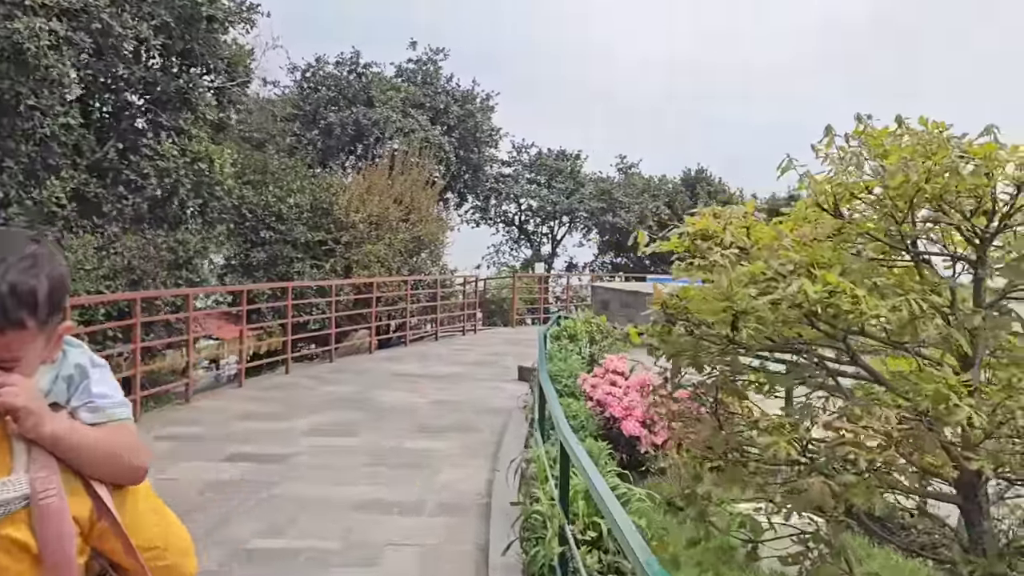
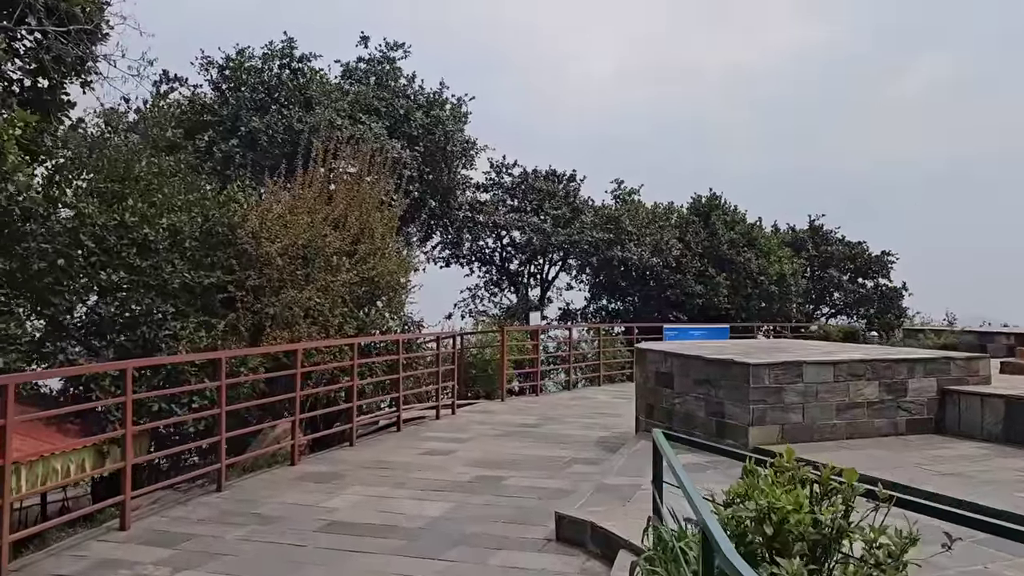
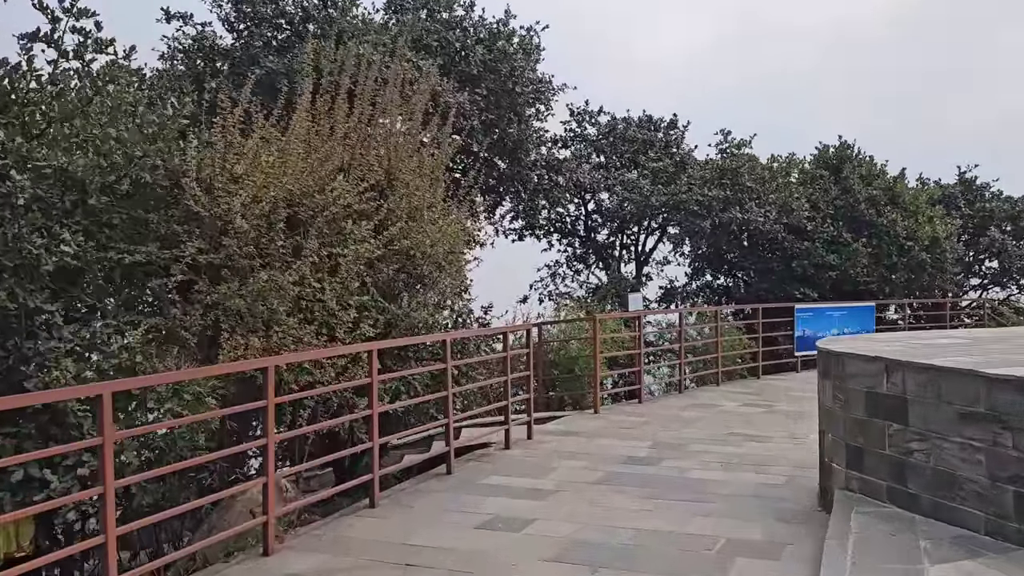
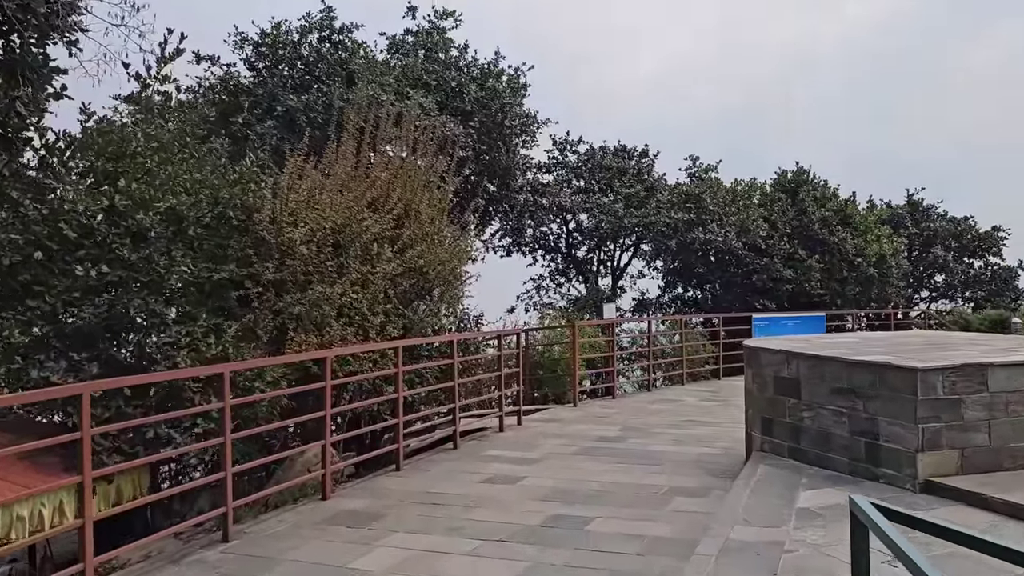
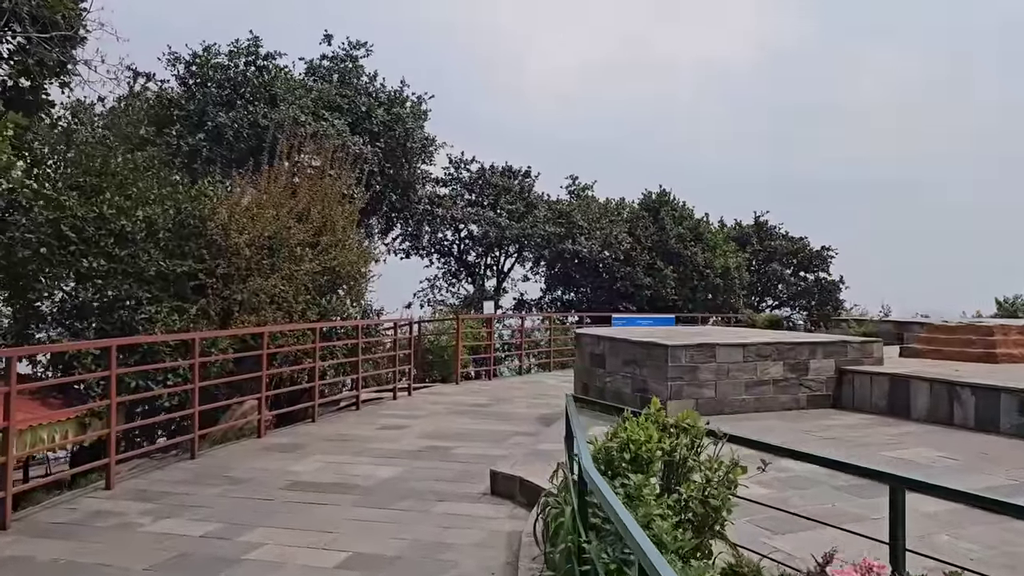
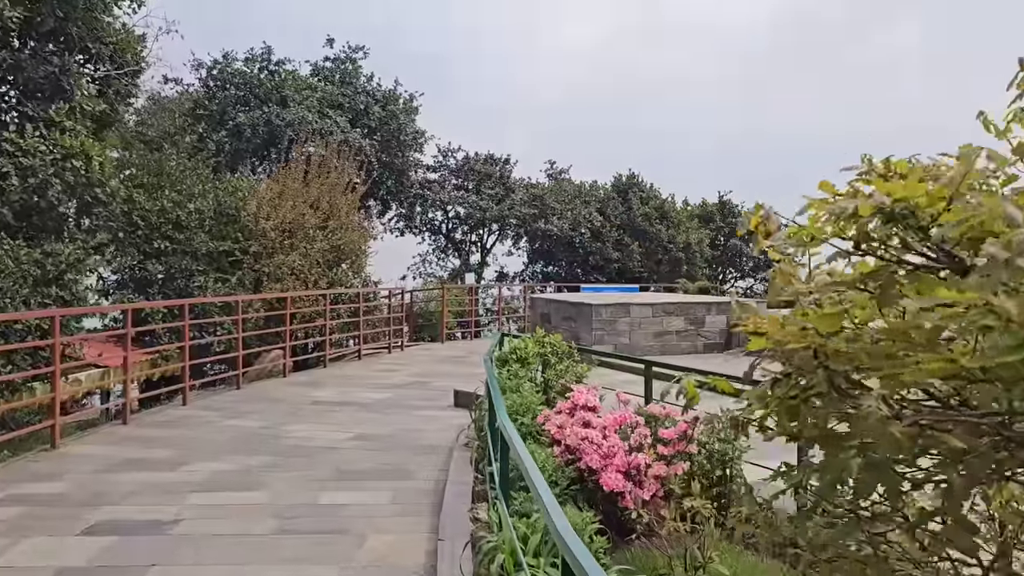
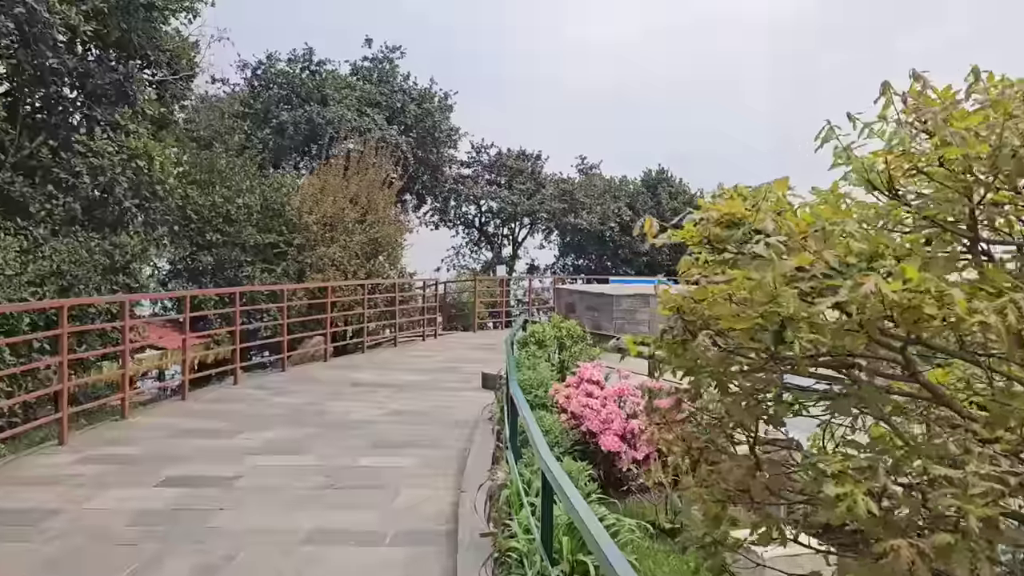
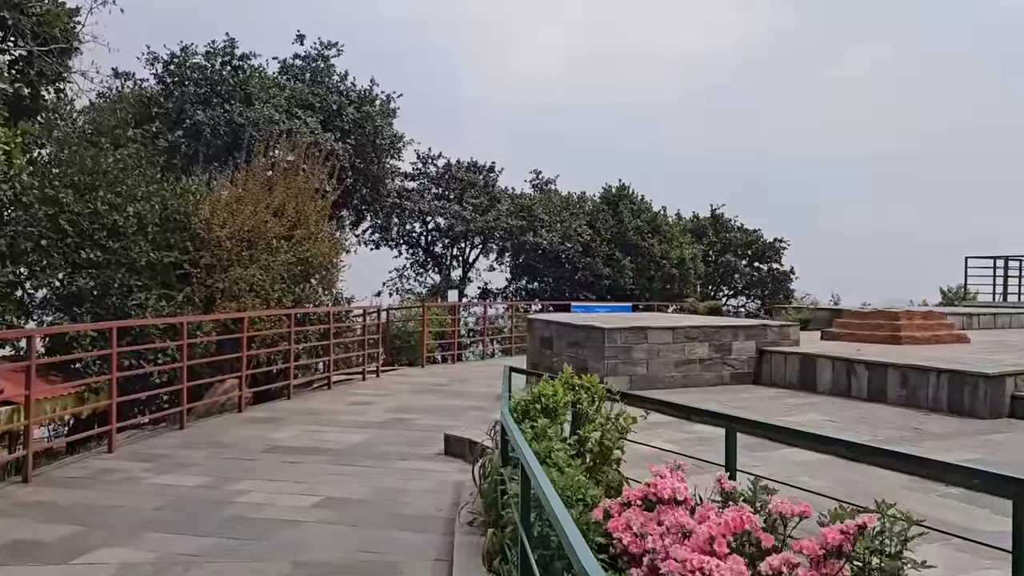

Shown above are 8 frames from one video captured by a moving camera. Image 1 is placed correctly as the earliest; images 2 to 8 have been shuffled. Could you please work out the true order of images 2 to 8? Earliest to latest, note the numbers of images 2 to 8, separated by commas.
7, 6, 8, 5, 2, 4, 3
